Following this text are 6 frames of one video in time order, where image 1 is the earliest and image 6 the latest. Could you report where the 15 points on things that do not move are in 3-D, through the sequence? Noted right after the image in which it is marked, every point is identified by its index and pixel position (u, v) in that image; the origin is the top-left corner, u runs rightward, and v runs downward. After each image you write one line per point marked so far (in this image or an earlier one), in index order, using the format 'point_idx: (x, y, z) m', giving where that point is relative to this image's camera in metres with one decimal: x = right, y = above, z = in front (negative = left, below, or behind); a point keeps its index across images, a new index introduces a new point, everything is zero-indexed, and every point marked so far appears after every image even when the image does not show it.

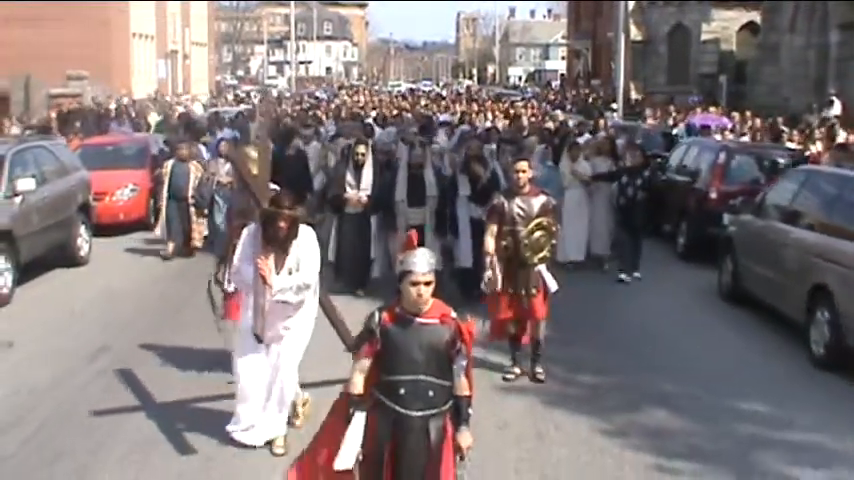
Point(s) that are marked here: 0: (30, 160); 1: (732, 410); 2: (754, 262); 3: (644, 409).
0: (-4.2, +0.9, +14.0) m
1: (+2.1, -1.2, +9.2) m
2: (+3.1, -0.2, +12.5) m
3: (+1.5, -1.2, +9.1) m
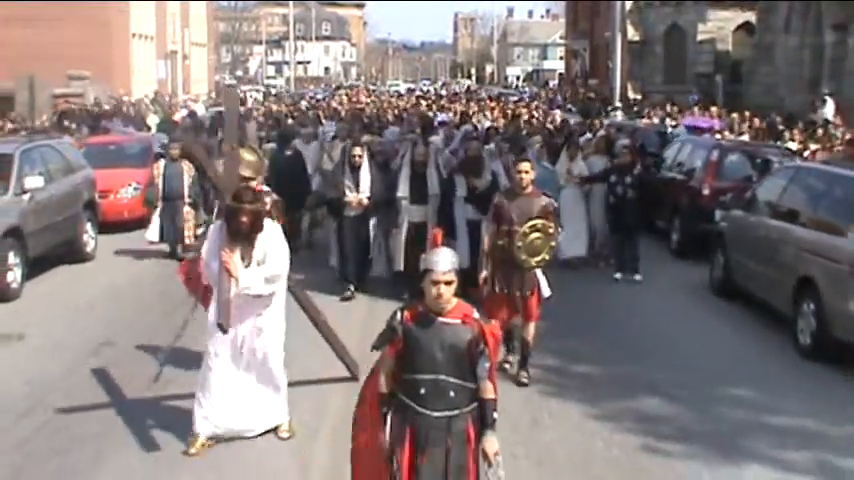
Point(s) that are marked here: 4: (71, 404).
0: (-4.2, +0.9, +14.4) m
1: (+2.1, -1.1, +9.6) m
2: (+3.1, -0.2, +12.9) m
3: (+1.5, -1.1, +9.4) m
4: (-2.5, -1.1, +9.2) m
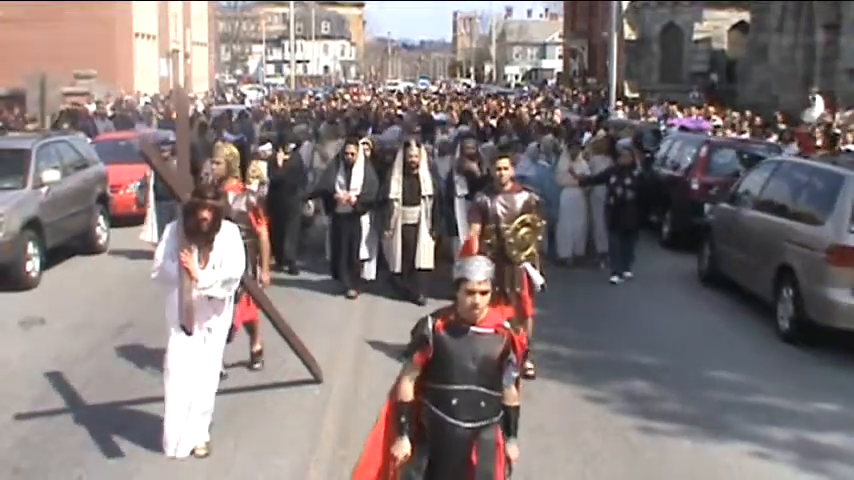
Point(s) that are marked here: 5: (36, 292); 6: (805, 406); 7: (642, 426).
0: (-4.2, +1.0, +15.0) m
1: (+2.1, -1.0, +10.2) m
2: (+3.1, -0.1, +13.5) m
3: (+1.5, -1.0, +10.0) m
4: (-2.5, -1.0, +9.8) m
5: (-3.9, -0.5, +13.4) m
6: (+2.6, -1.1, +9.2) m
7: (+1.4, -1.2, +8.7) m
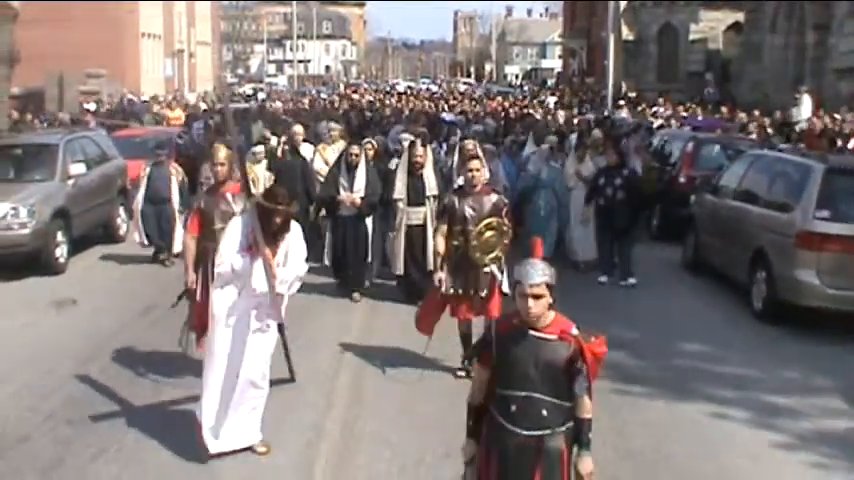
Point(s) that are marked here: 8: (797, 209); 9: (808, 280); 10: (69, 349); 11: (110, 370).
0: (-4.2, +1.1, +15.9) m
1: (+2.1, -0.9, +11.1) m
2: (+3.1, 0.0, +14.4) m
3: (+1.5, -0.9, +11.0) m
4: (-2.4, -0.9, +10.7) m
5: (-3.9, -0.4, +14.3) m
6: (+2.6, -1.0, +10.2) m
7: (+1.4, -1.1, +9.6) m
8: (+3.3, +0.3, +11.7) m
9: (+3.2, -0.3, +11.4) m
10: (-3.0, -0.9, +10.9) m
11: (-2.4, -1.0, +10.1) m
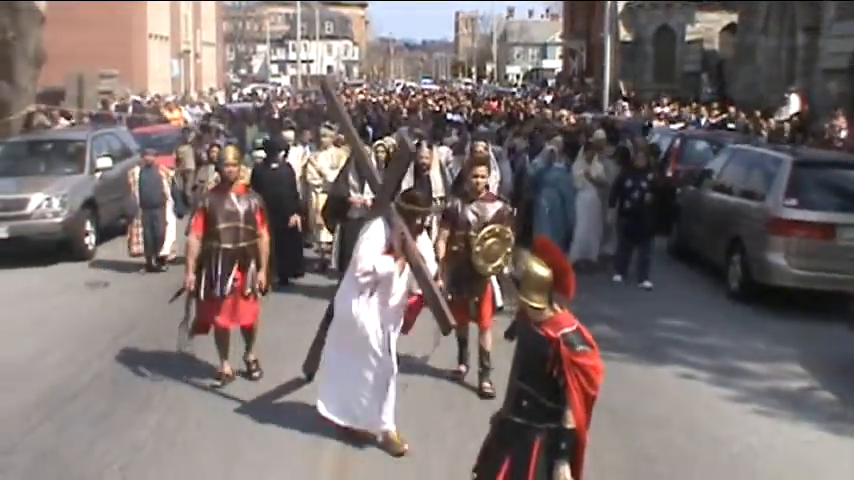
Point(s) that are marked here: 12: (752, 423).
0: (-4.2, +1.2, +17.0) m
1: (+2.2, -0.8, +12.2) m
2: (+3.1, +0.2, +15.5) m
3: (+1.6, -0.8, +12.1) m
4: (-2.4, -0.8, +11.8) m
5: (-3.9, -0.3, +15.4) m
6: (+2.7, -0.9, +11.3) m
7: (+1.4, -0.9, +10.7) m
8: (+3.3, +0.4, +12.7) m
9: (+3.3, -0.2, +12.5) m
10: (-2.9, -0.8, +12.0) m
11: (-2.4, -0.9, +11.2) m
12: (+2.1, -1.2, +8.6) m
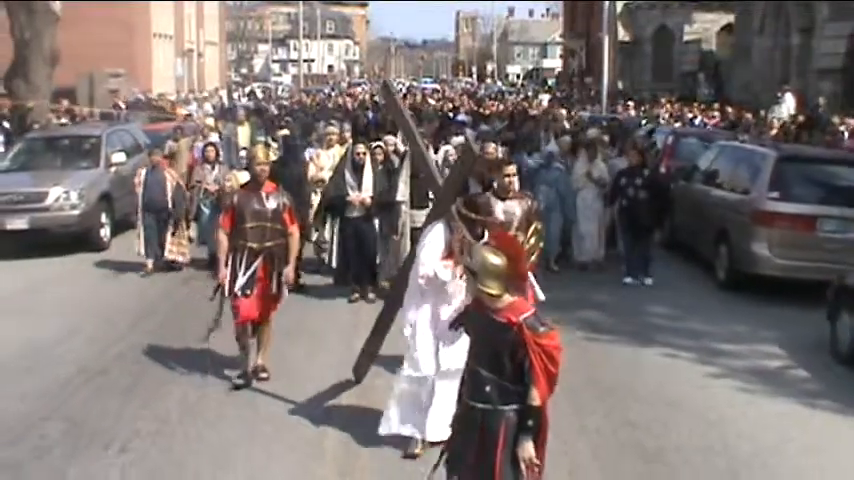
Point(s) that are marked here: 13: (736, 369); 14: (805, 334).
0: (-4.1, +1.3, +17.7) m
1: (+2.2, -0.7, +12.9) m
2: (+3.2, +0.3, +16.2) m
3: (+1.6, -0.7, +12.7) m
4: (-2.4, -0.7, +12.5) m
5: (-3.9, -0.2, +16.1) m
6: (+2.7, -0.8, +12.0) m
7: (+1.4, -0.9, +11.4) m
8: (+3.3, +0.5, +13.4) m
9: (+3.3, -0.1, +13.1) m
10: (-2.9, -0.7, +12.7) m
11: (-2.4, -0.8, +11.9) m
12: (+2.1, -1.1, +9.2) m
13: (+2.3, -1.0, +10.1) m
14: (+3.3, -0.8, +11.5) m
